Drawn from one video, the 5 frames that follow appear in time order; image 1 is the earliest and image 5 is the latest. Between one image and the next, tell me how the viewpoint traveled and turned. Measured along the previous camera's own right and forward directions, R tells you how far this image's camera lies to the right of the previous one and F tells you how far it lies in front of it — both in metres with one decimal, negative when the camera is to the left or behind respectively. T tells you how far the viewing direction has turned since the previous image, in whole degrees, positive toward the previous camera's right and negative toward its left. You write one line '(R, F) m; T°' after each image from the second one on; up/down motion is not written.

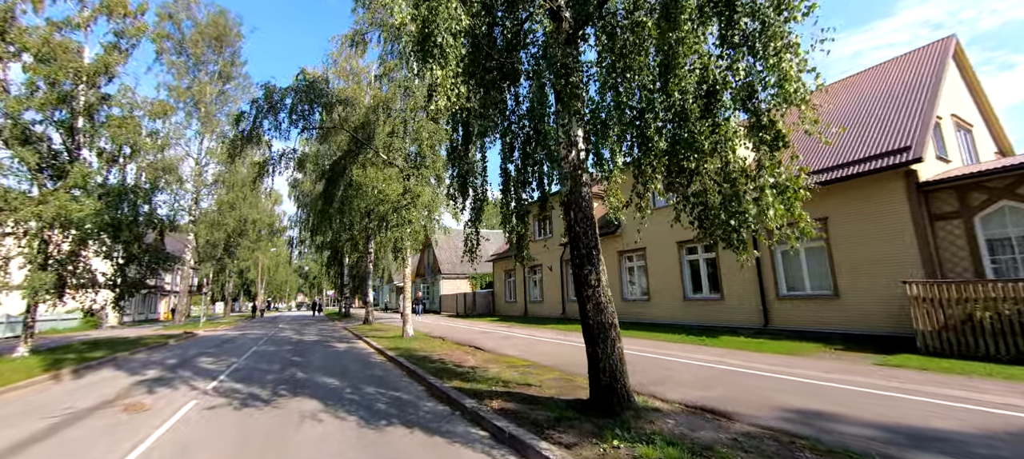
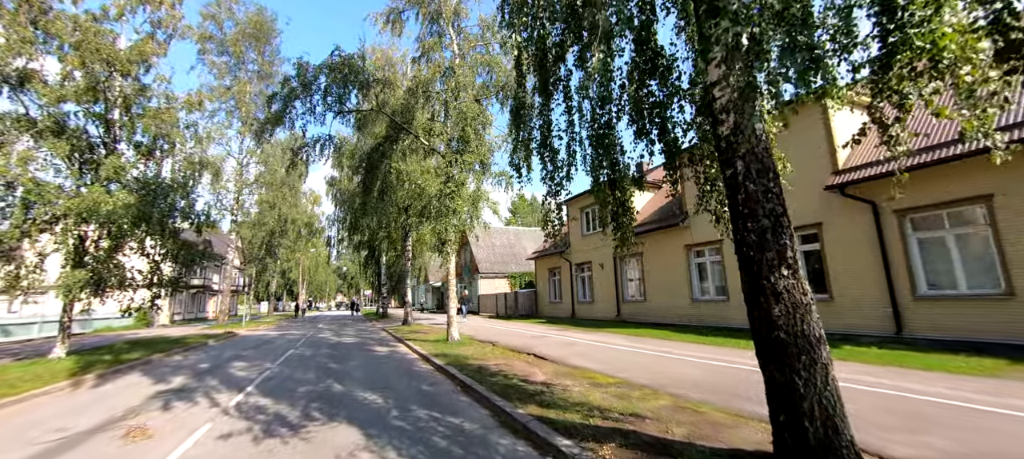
(-0.8, +1.7) m; -4°
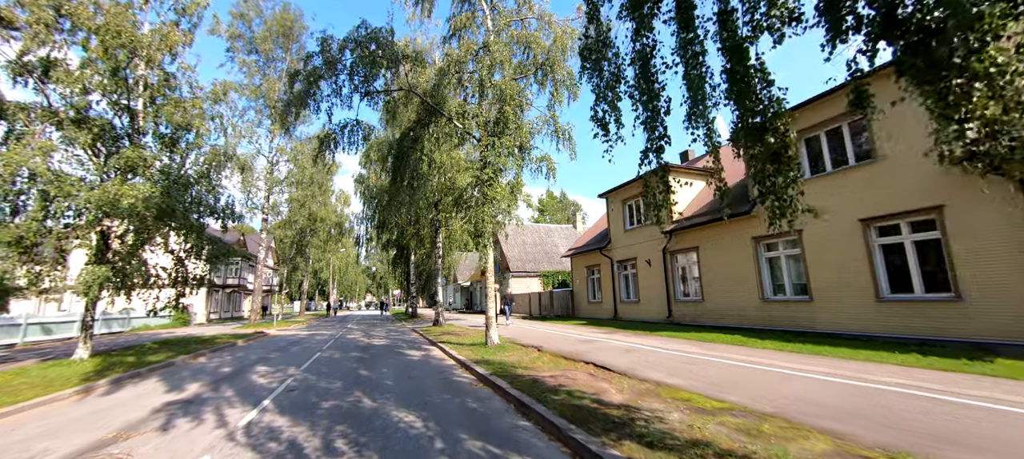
(-0.6, +1.5) m; -4°
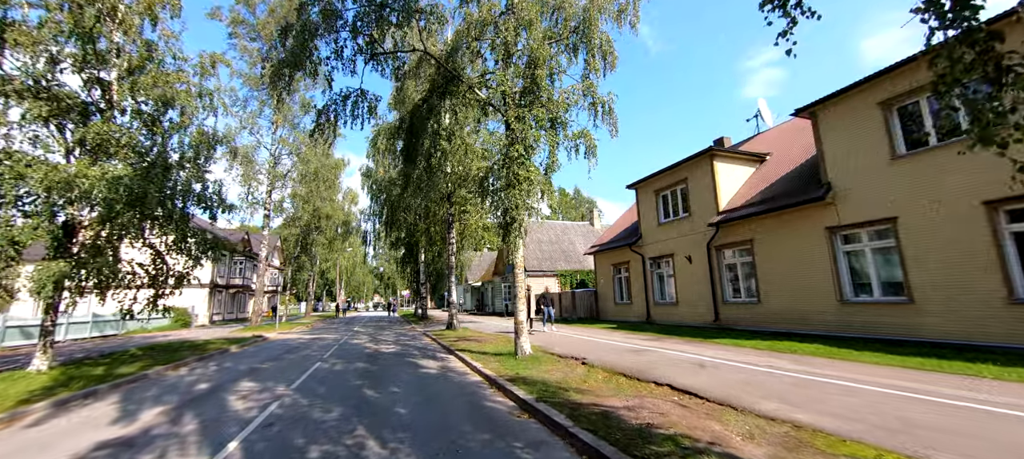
(-0.7, +2.1) m; -1°
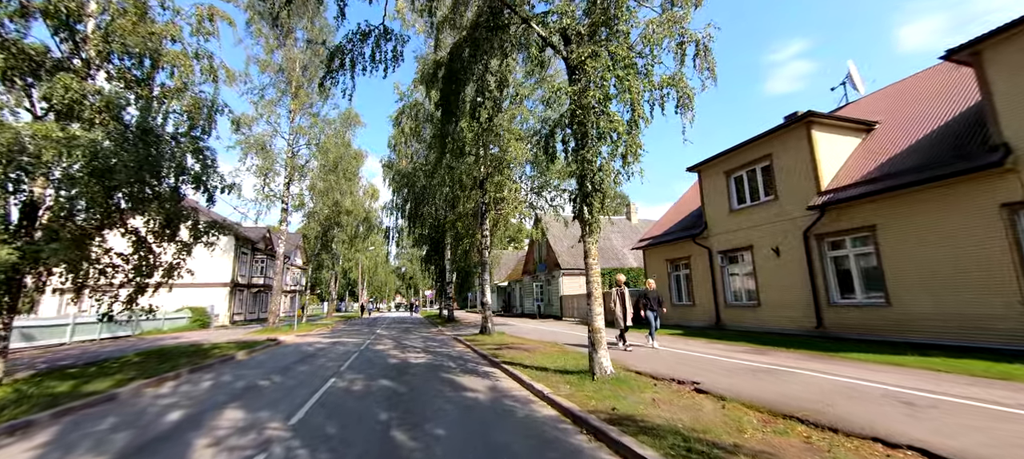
(-1.0, +2.7) m; -3°
